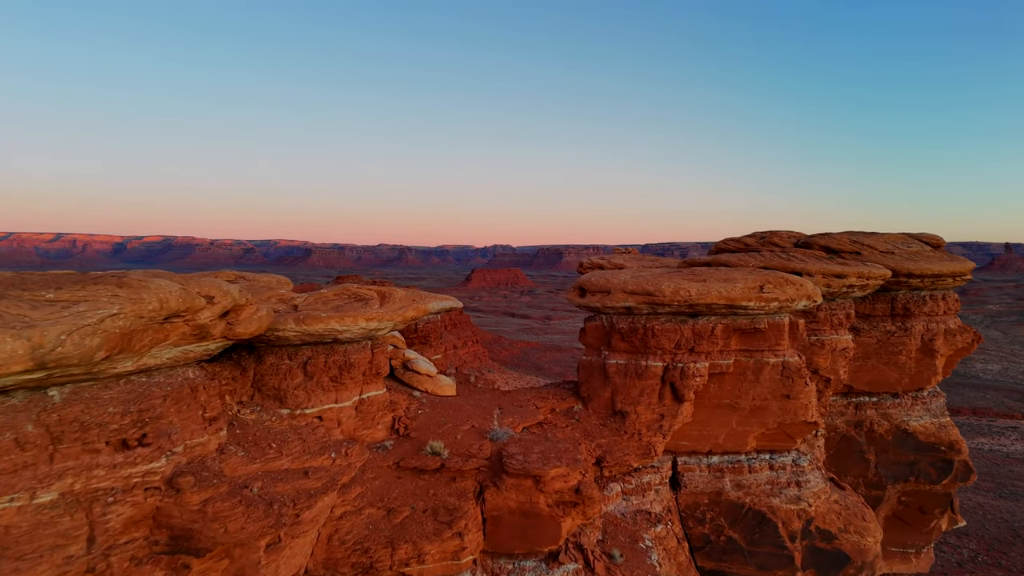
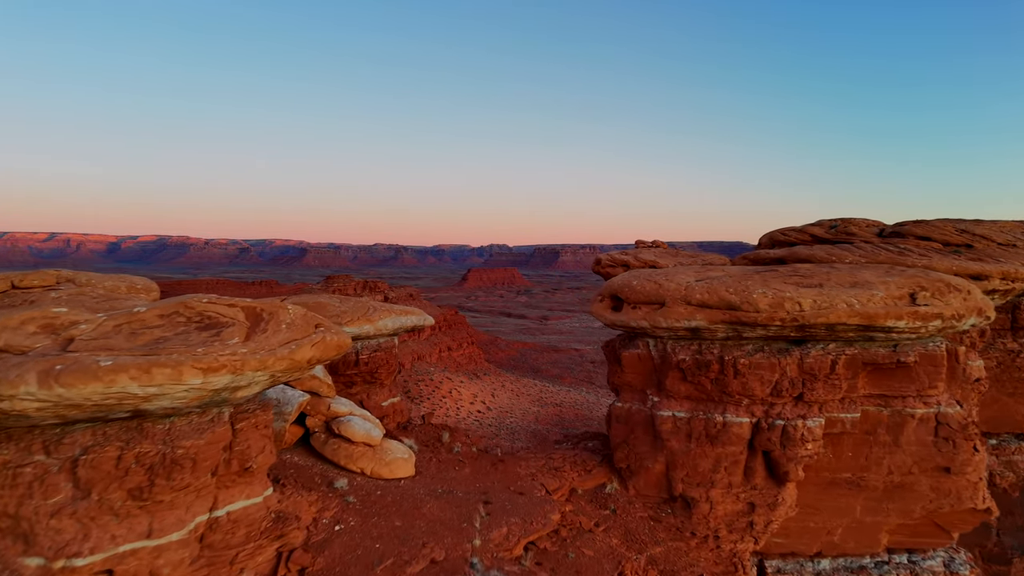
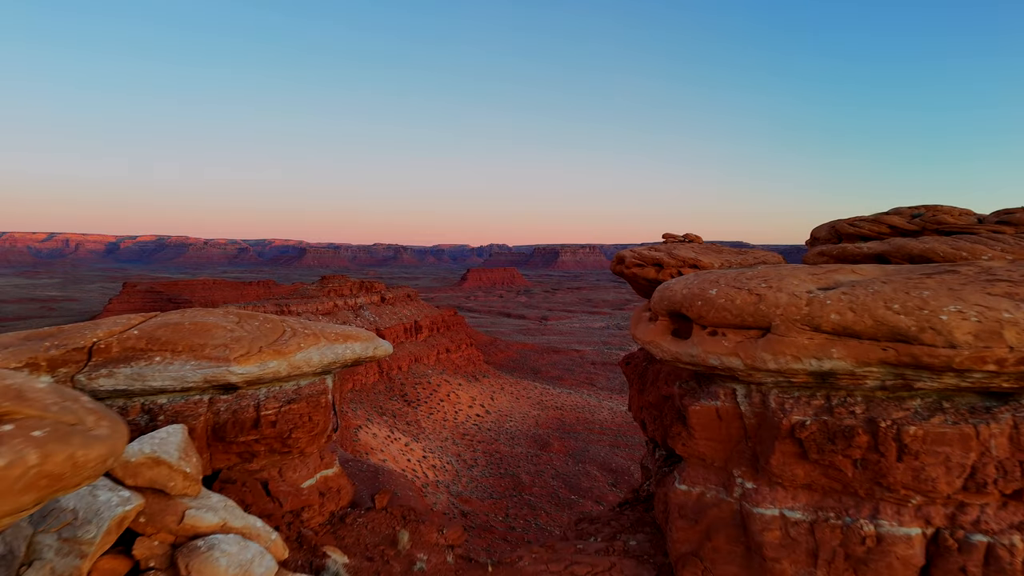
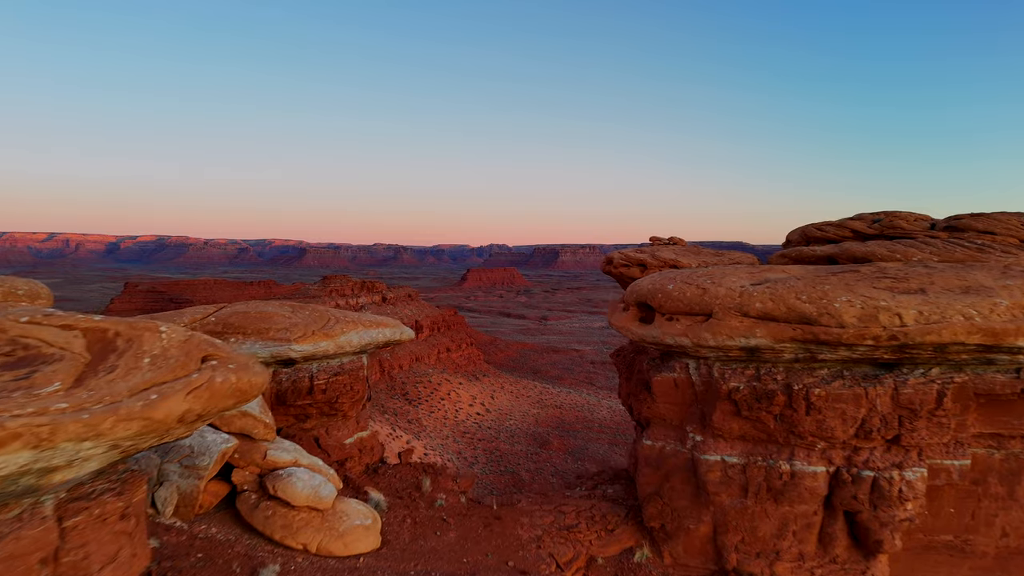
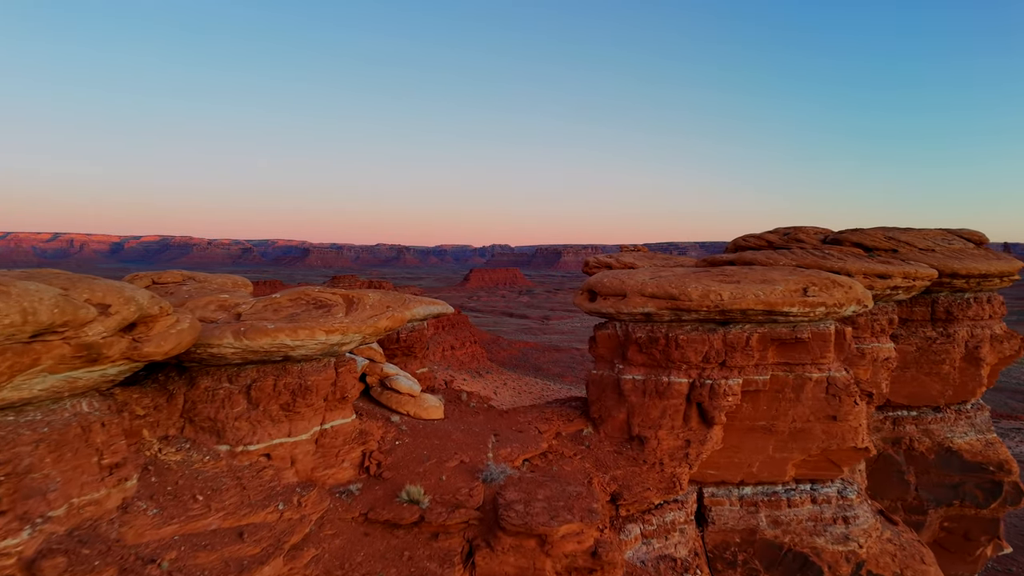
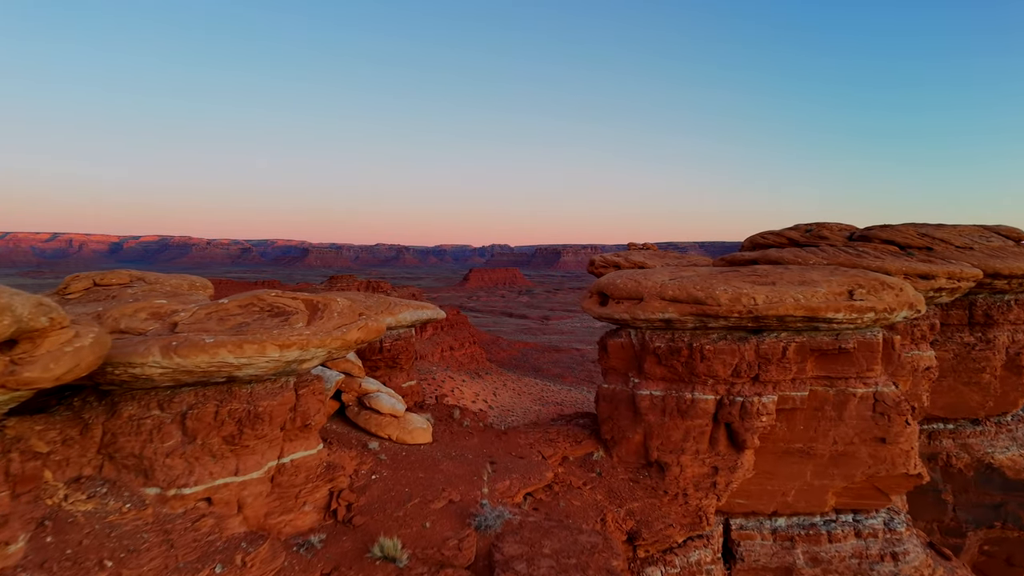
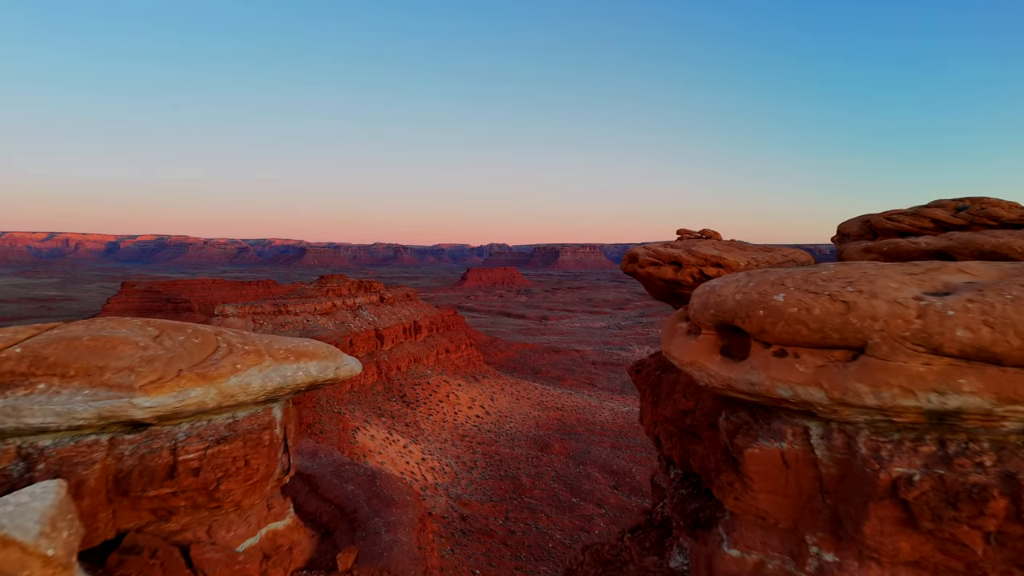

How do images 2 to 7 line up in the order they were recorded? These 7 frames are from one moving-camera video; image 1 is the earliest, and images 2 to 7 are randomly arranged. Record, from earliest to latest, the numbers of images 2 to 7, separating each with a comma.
5, 6, 2, 4, 3, 7
